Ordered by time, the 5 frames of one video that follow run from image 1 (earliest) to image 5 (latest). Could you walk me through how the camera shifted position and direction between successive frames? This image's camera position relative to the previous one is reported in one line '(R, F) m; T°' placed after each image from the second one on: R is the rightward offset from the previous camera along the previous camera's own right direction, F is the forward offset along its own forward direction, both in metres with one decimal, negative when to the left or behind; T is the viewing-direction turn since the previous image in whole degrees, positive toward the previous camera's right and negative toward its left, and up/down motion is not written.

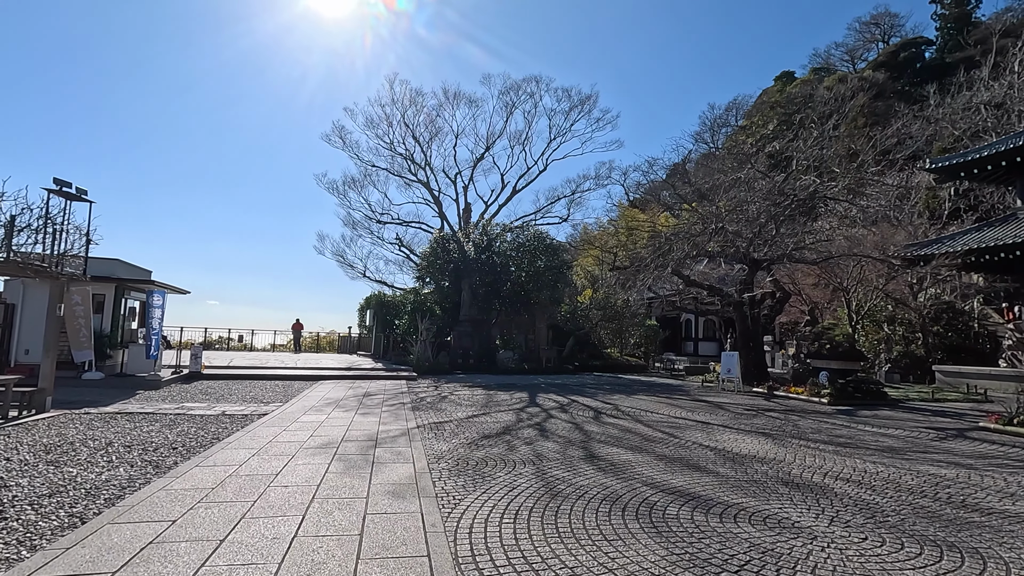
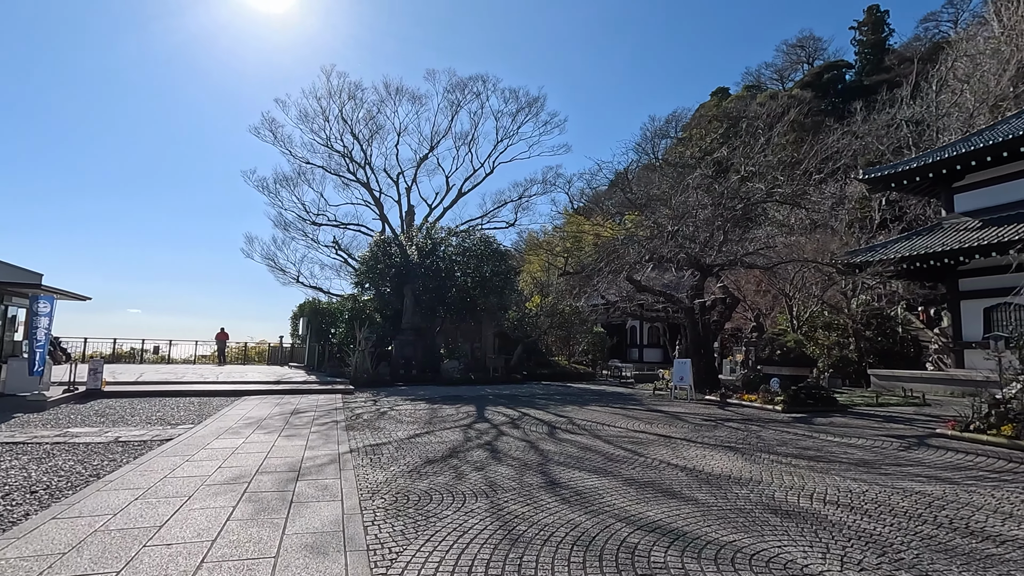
(0.0, +0.7) m; +6°
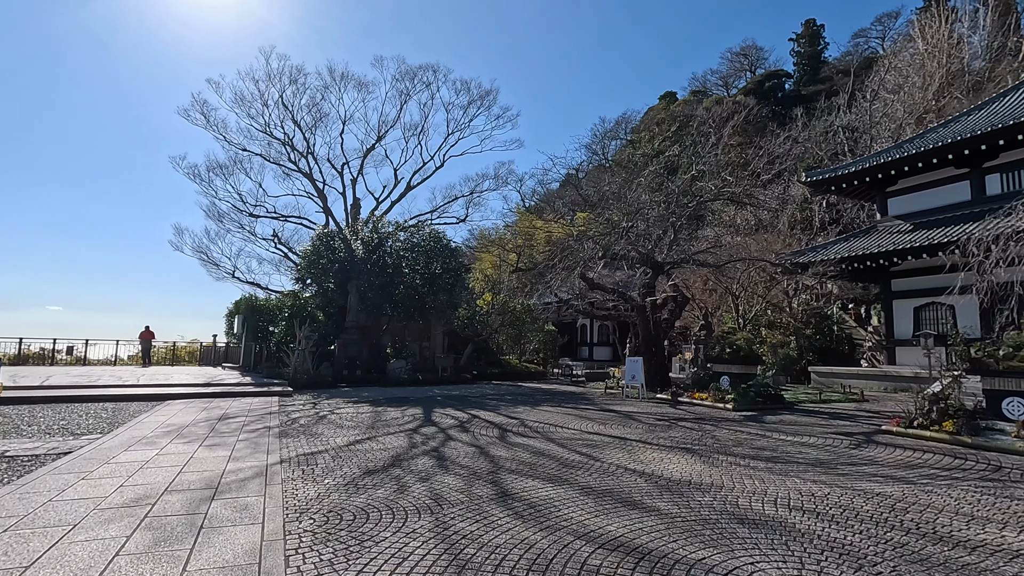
(0.0, +0.4) m; +5°
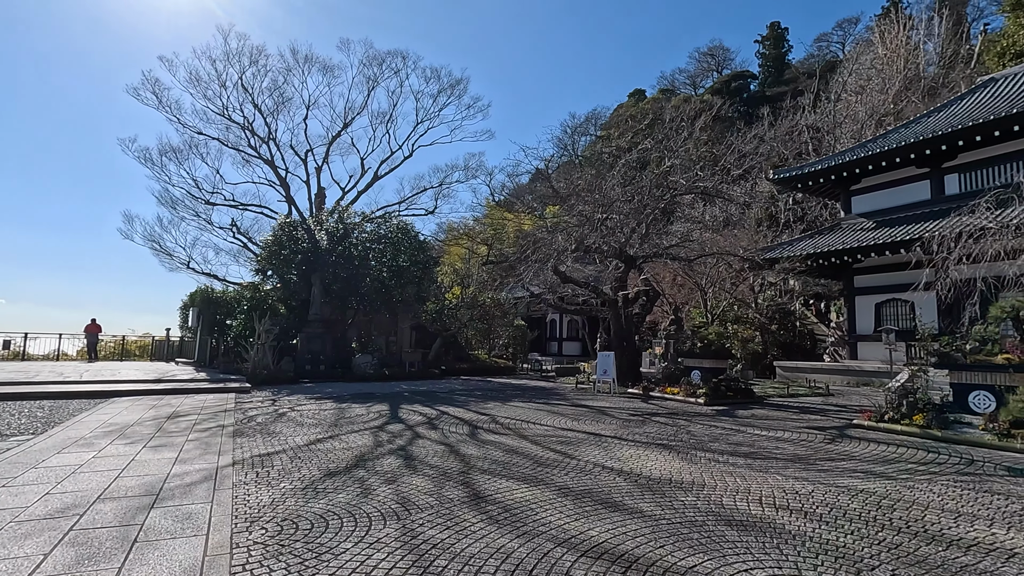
(0.0, +0.3) m; +3°
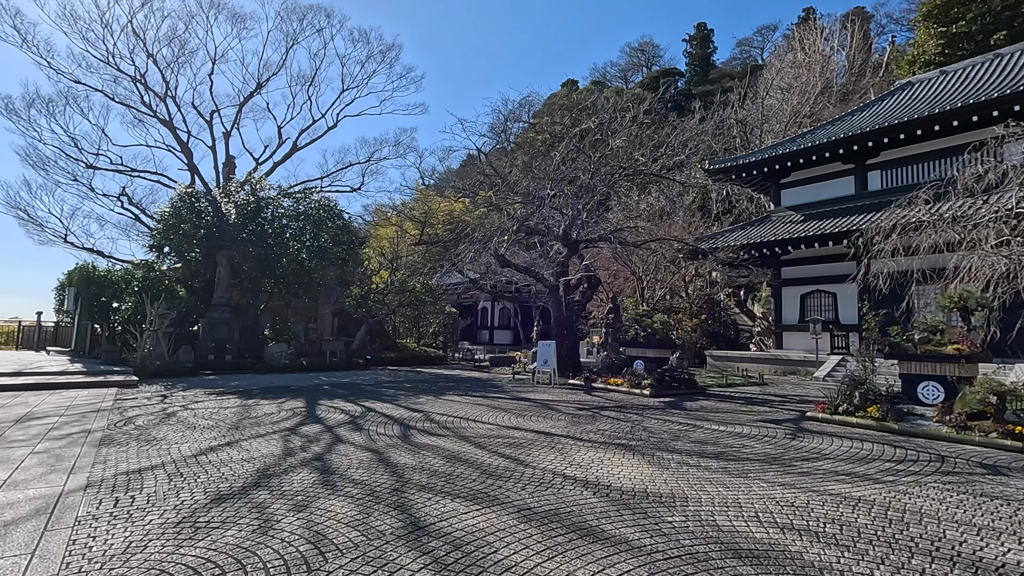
(-0.1, +0.9) m; +8°
